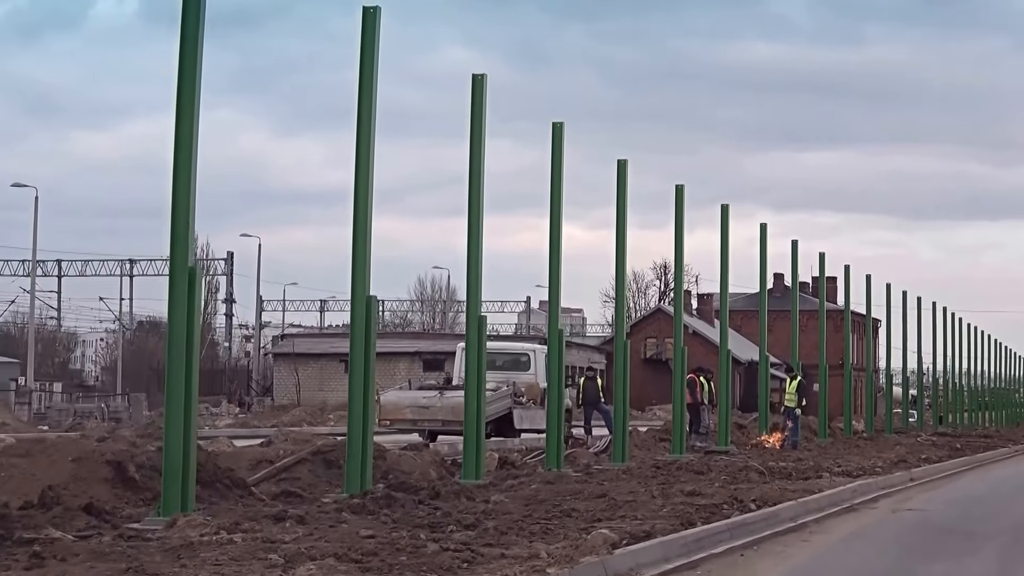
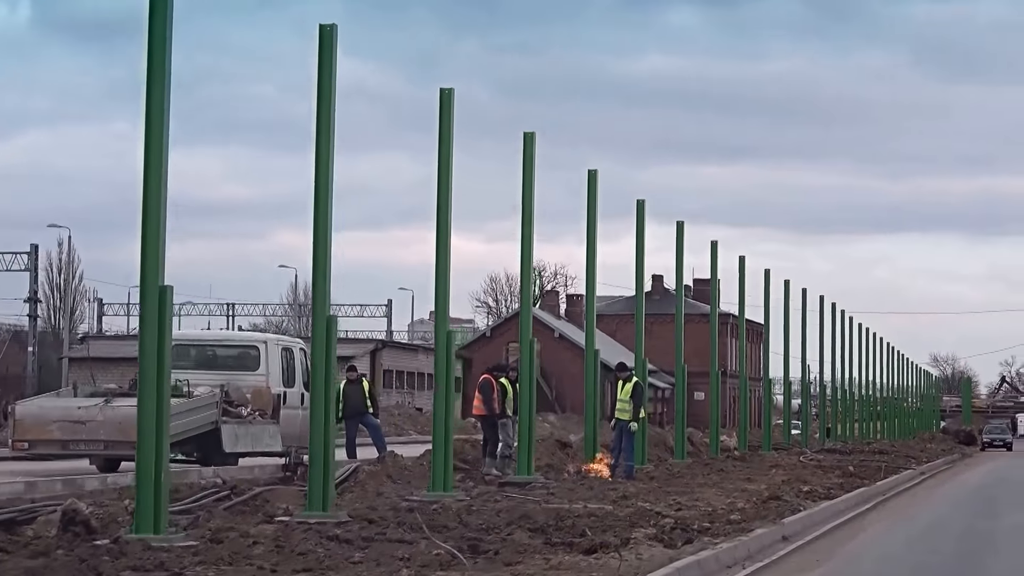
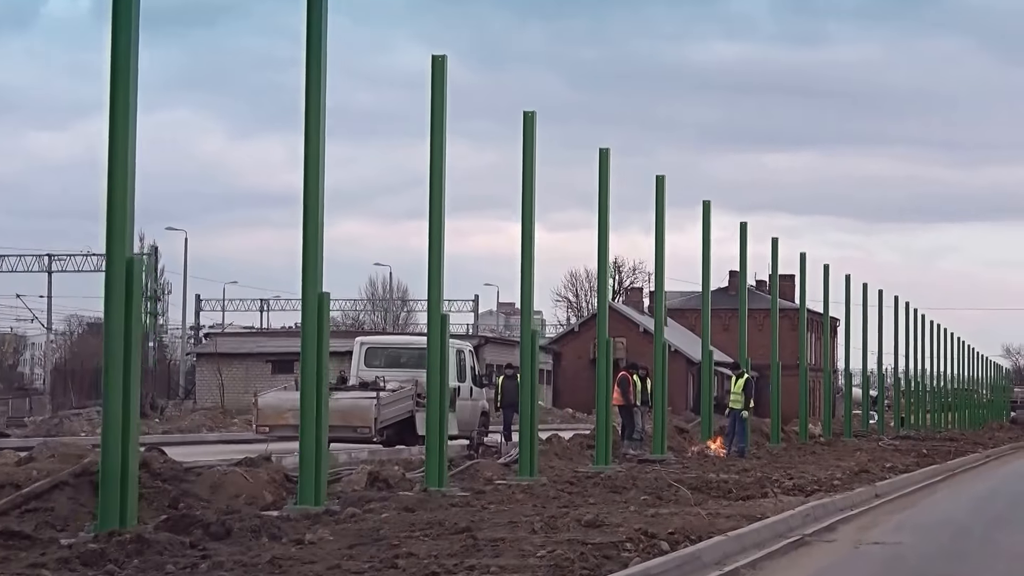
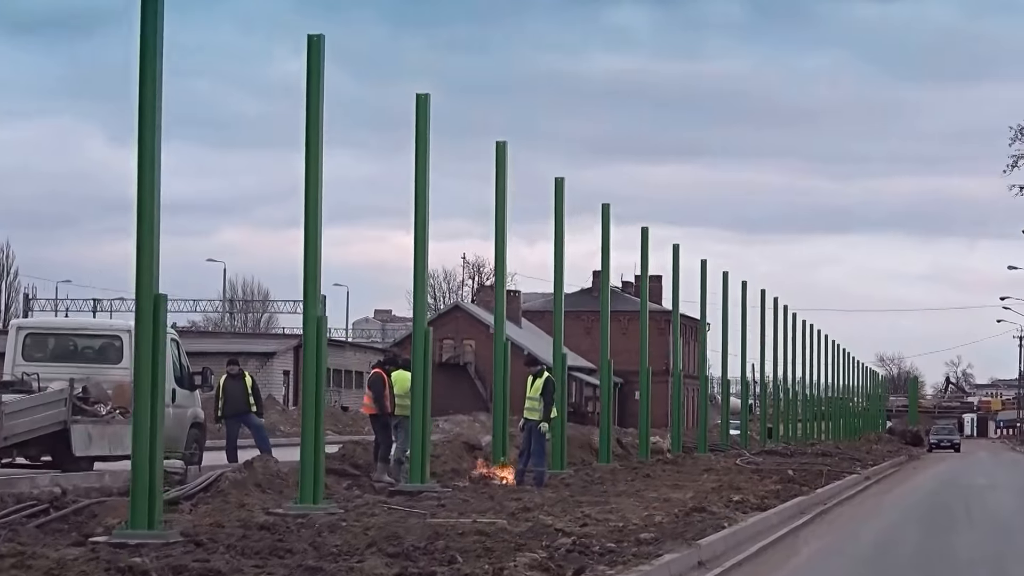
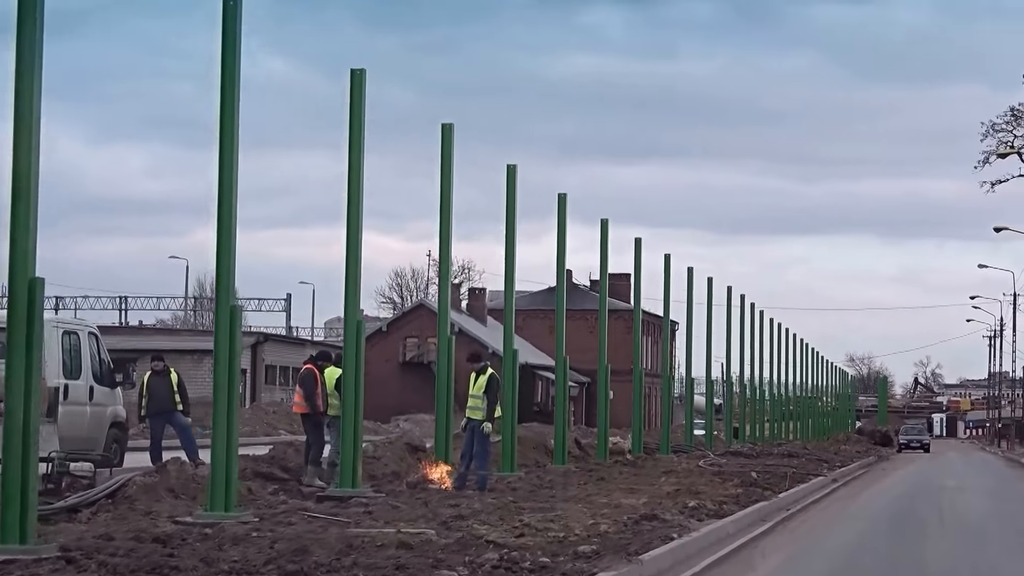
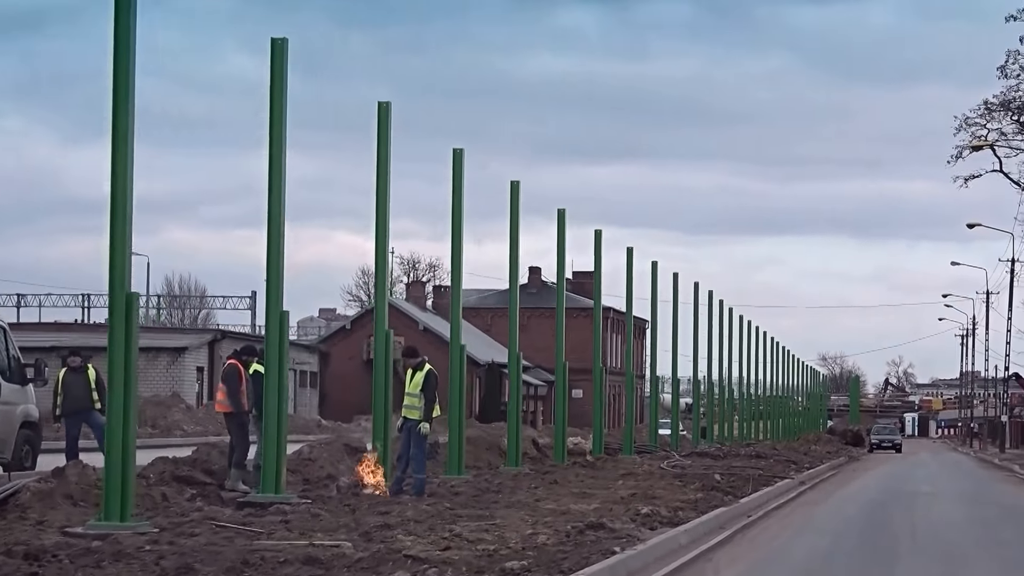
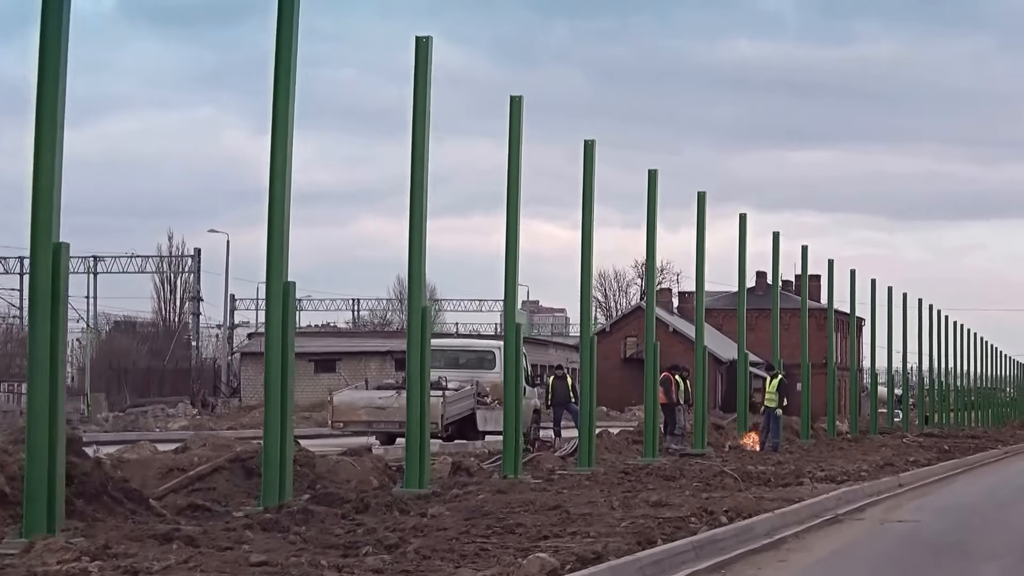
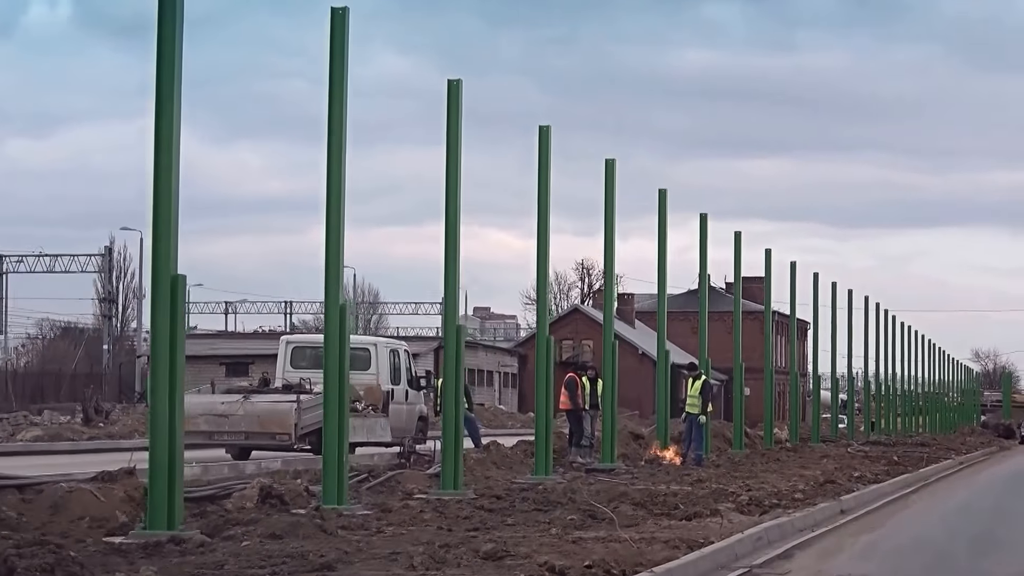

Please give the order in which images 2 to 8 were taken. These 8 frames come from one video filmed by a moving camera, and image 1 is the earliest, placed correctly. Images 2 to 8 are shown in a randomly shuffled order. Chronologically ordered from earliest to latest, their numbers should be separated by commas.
7, 3, 8, 2, 4, 5, 6
